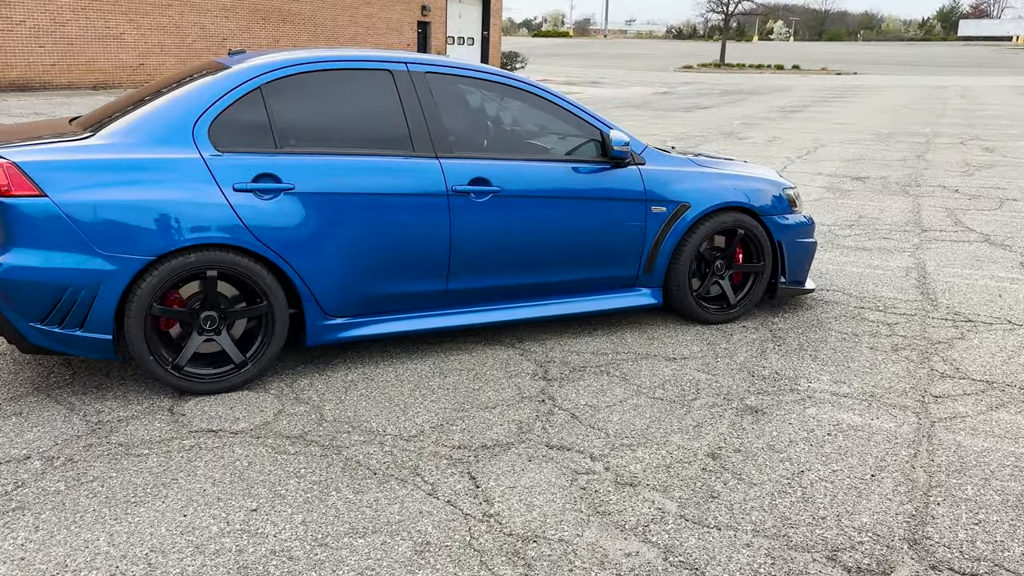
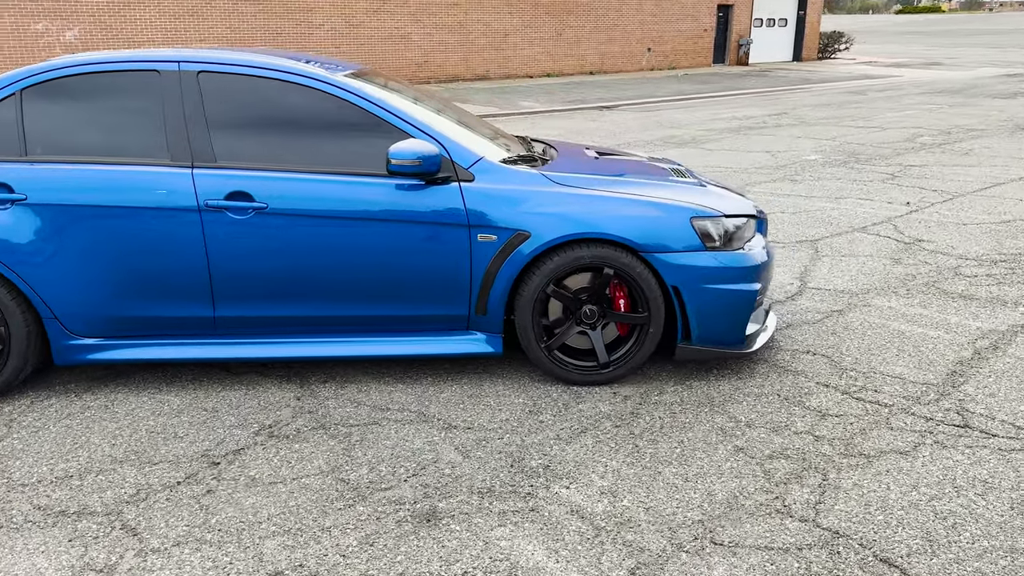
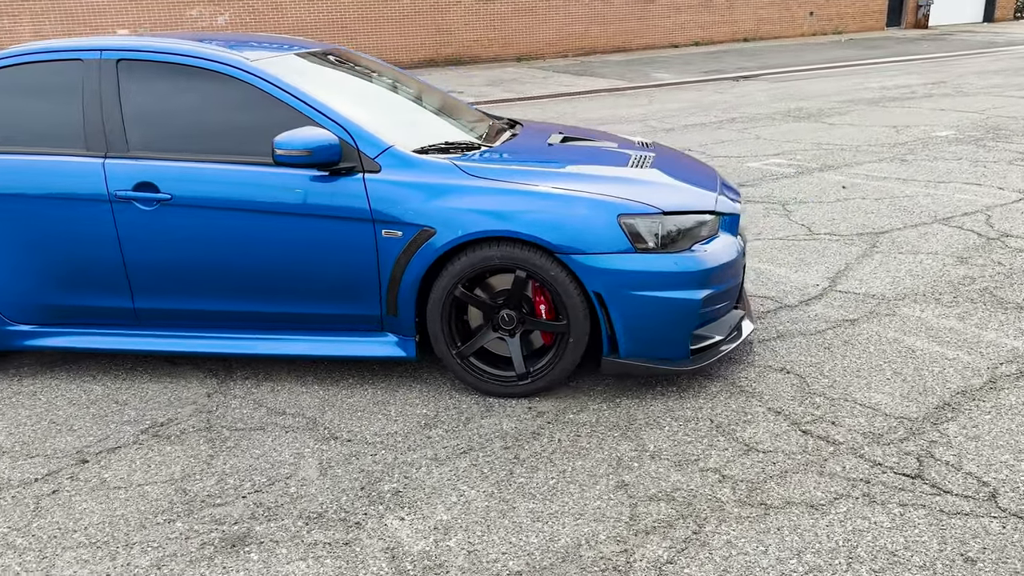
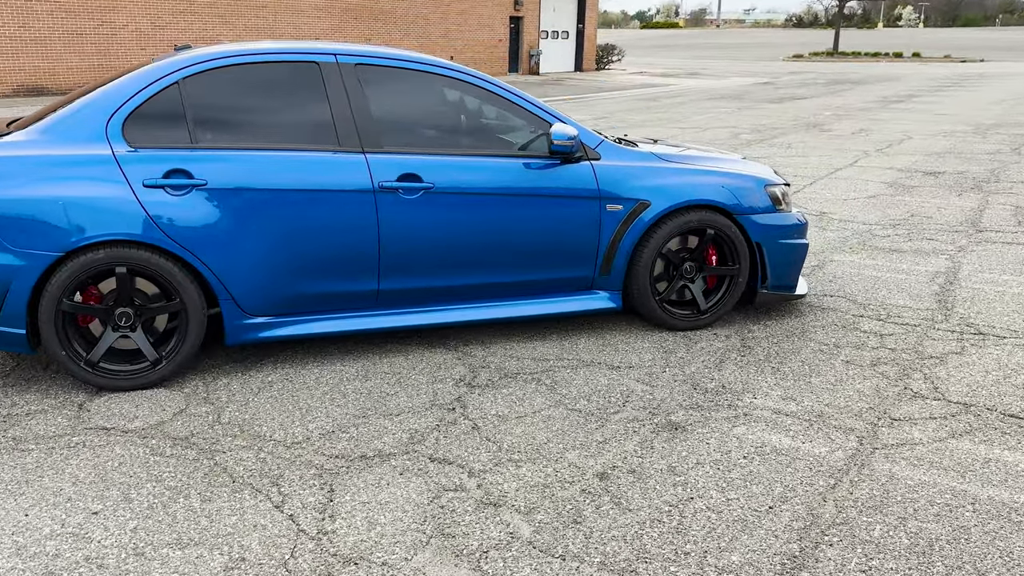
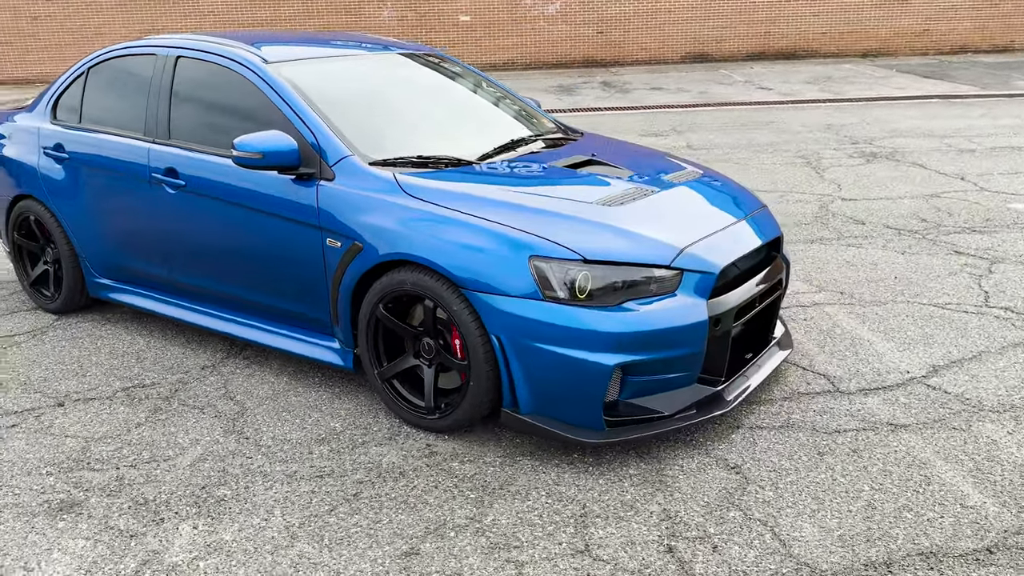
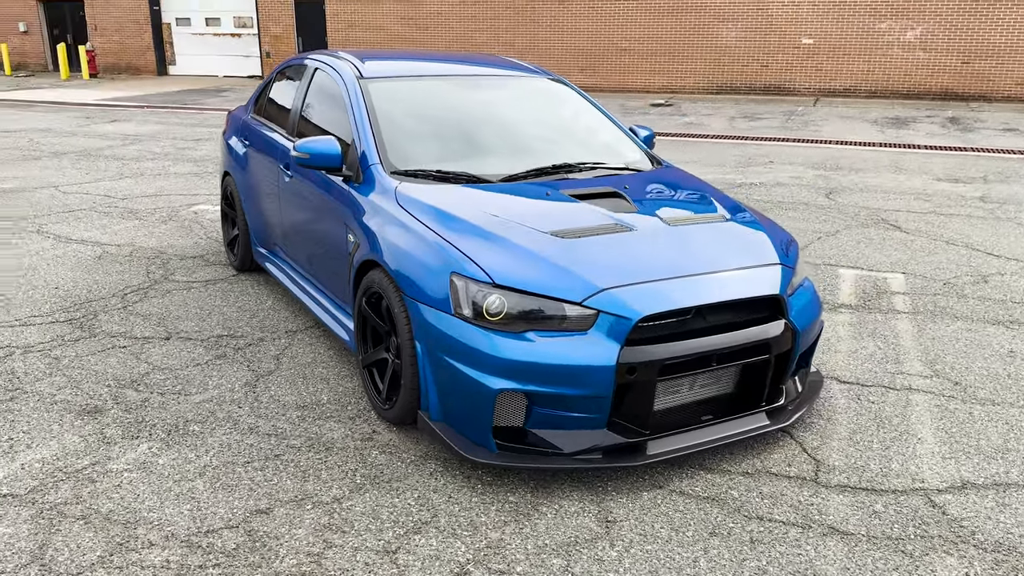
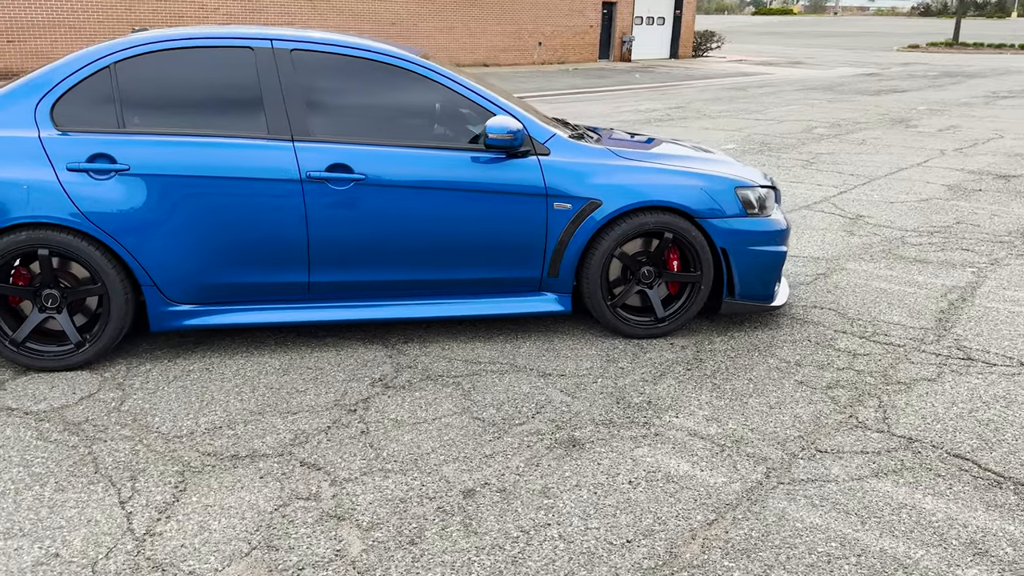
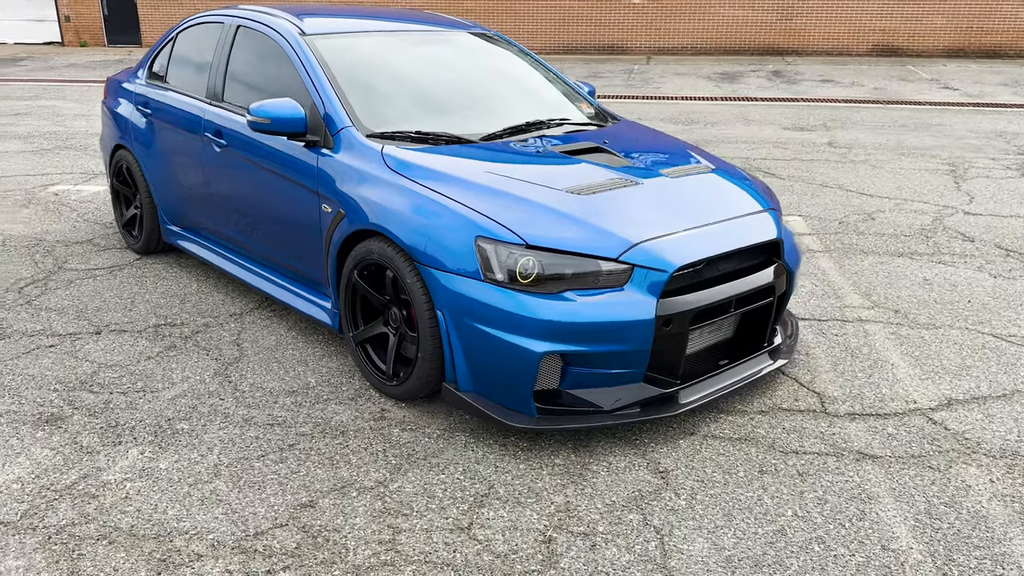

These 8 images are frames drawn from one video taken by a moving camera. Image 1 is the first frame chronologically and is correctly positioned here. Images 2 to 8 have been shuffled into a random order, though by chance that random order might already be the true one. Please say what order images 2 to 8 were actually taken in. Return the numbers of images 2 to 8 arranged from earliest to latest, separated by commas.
4, 7, 2, 3, 5, 8, 6
